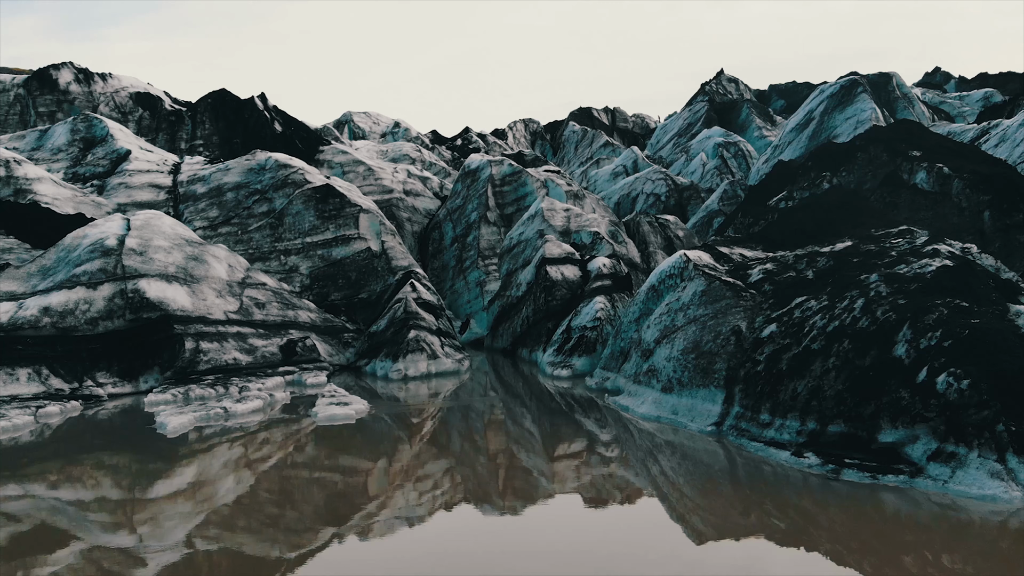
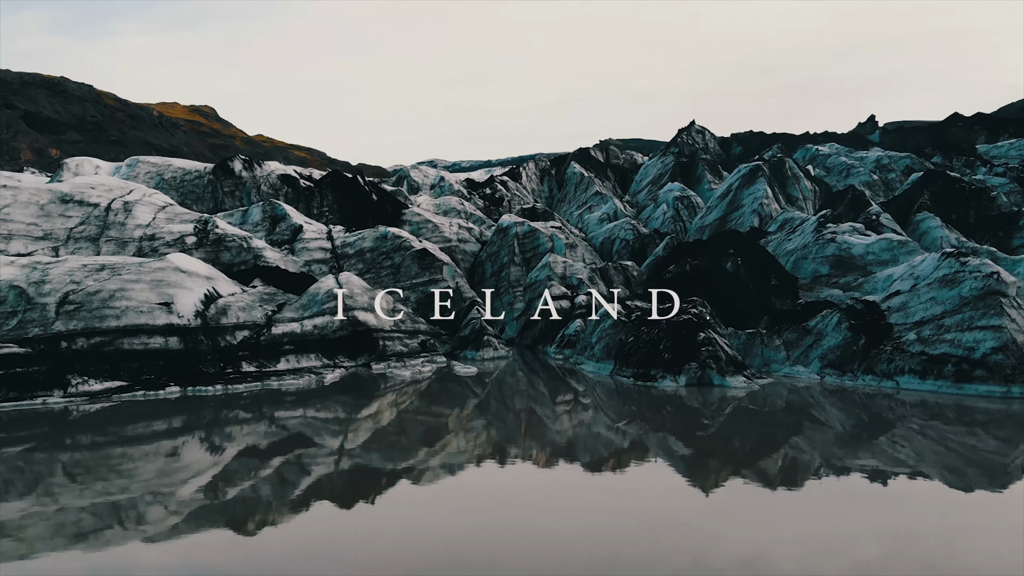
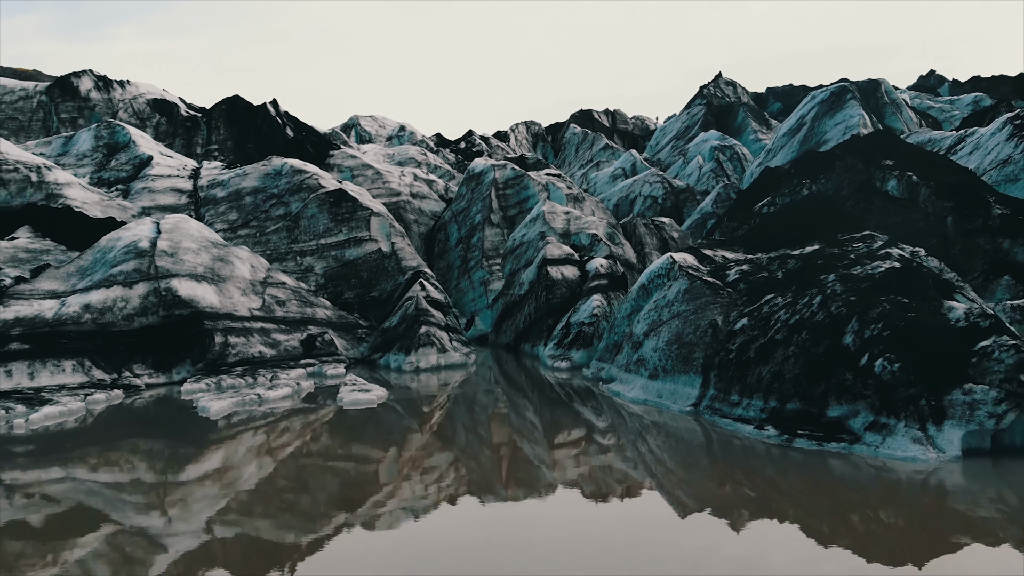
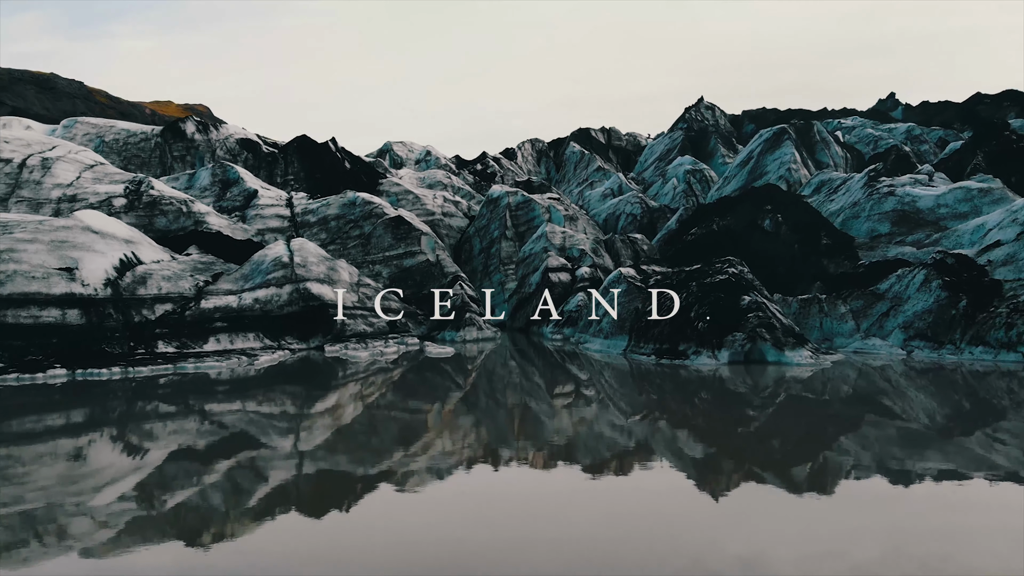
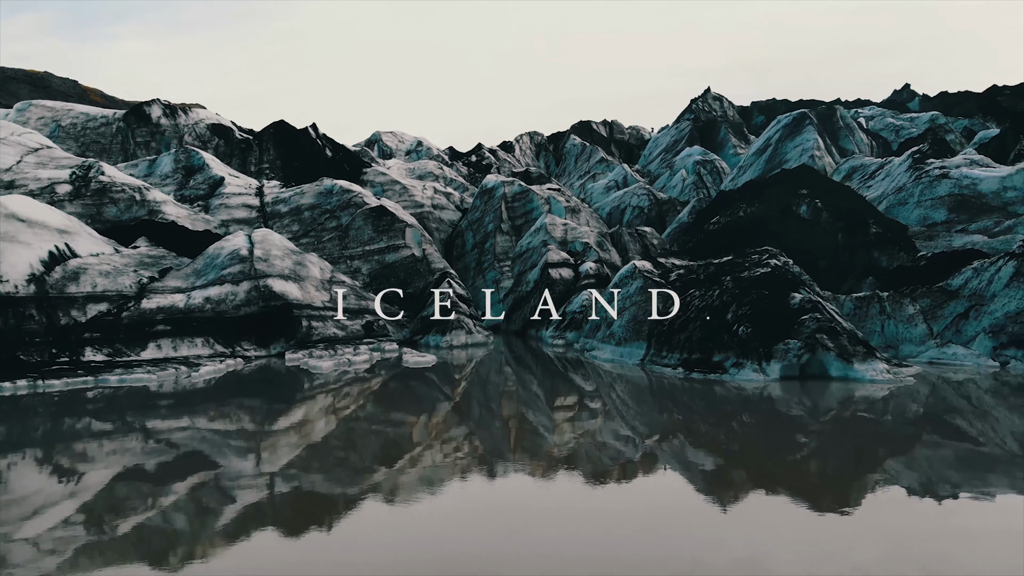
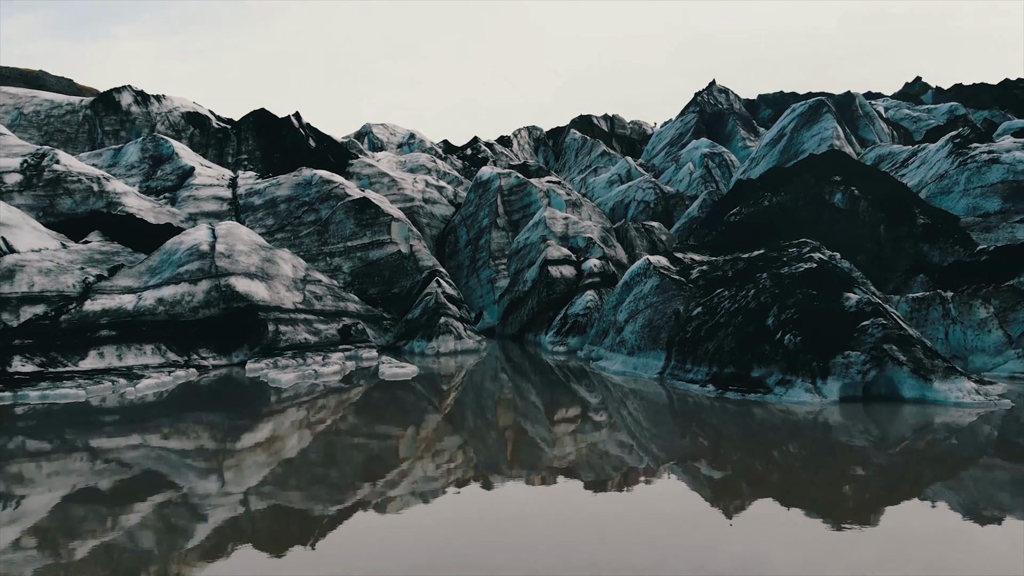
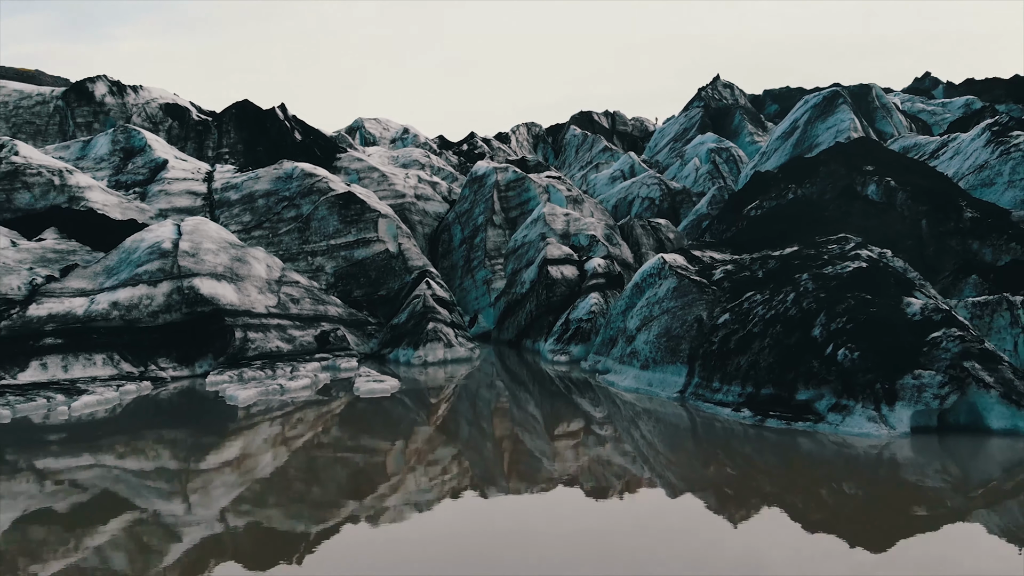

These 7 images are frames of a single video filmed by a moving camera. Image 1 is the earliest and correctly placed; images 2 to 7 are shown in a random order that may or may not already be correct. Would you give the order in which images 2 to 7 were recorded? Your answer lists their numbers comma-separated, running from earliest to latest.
3, 7, 6, 5, 4, 2
